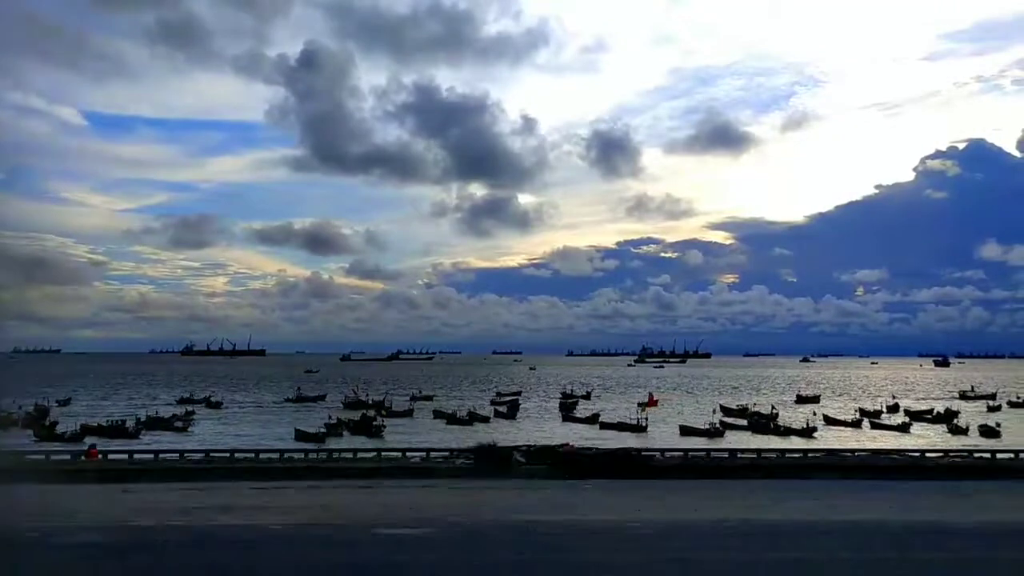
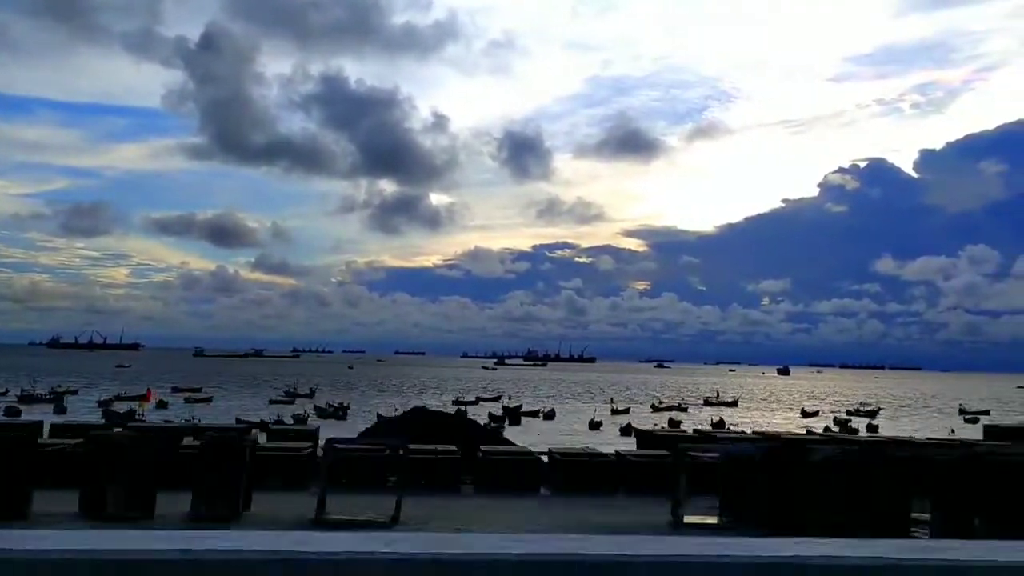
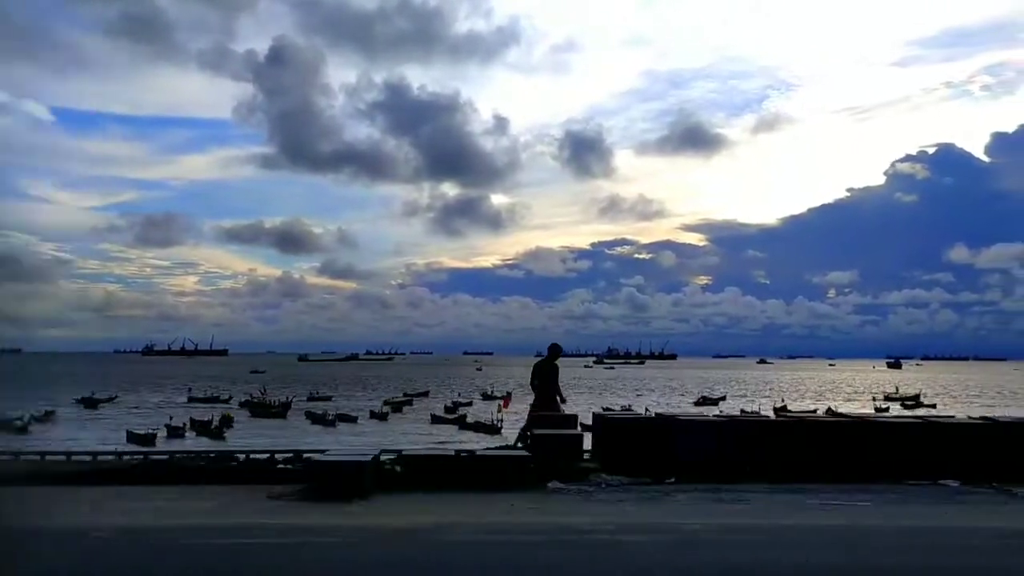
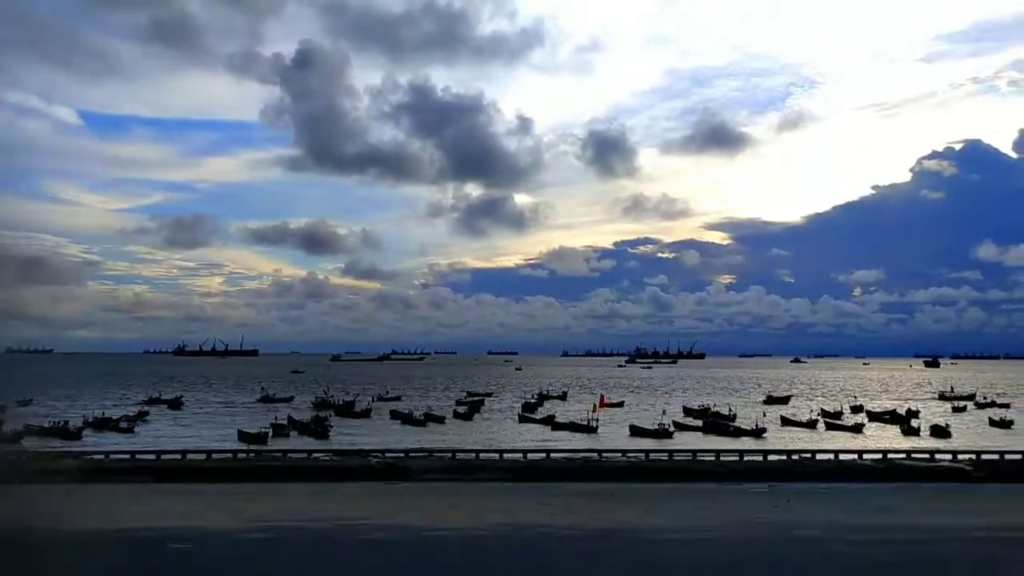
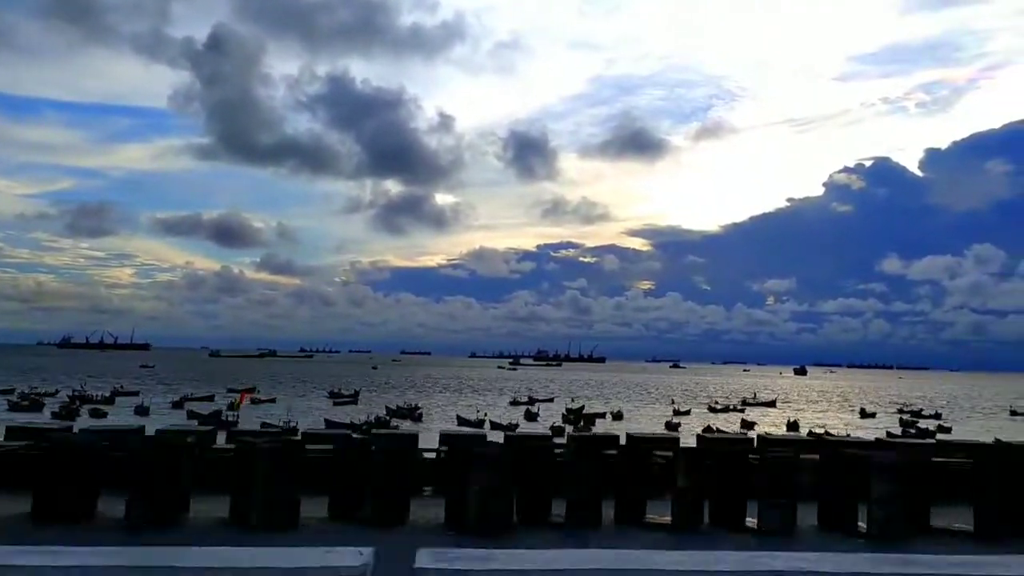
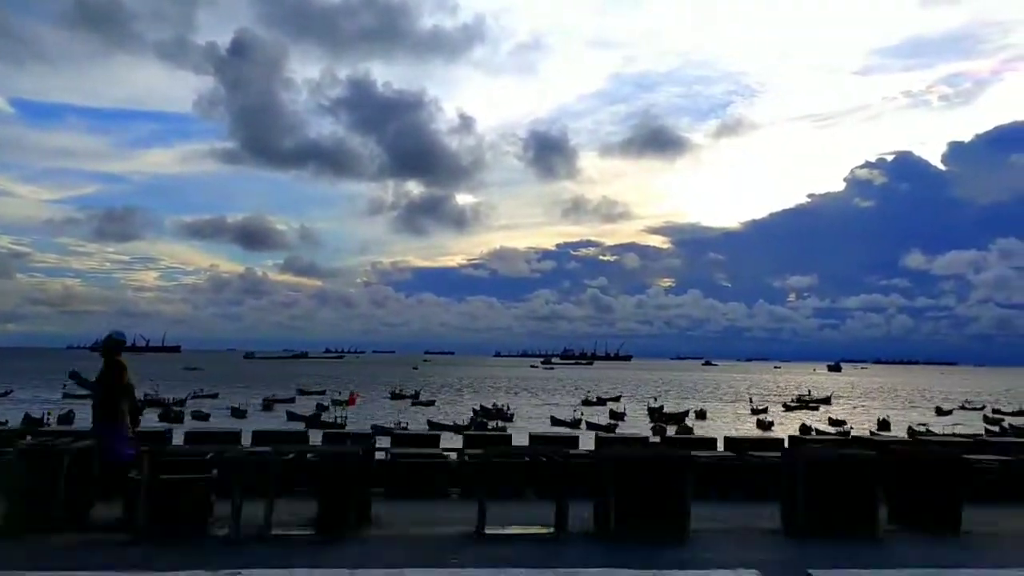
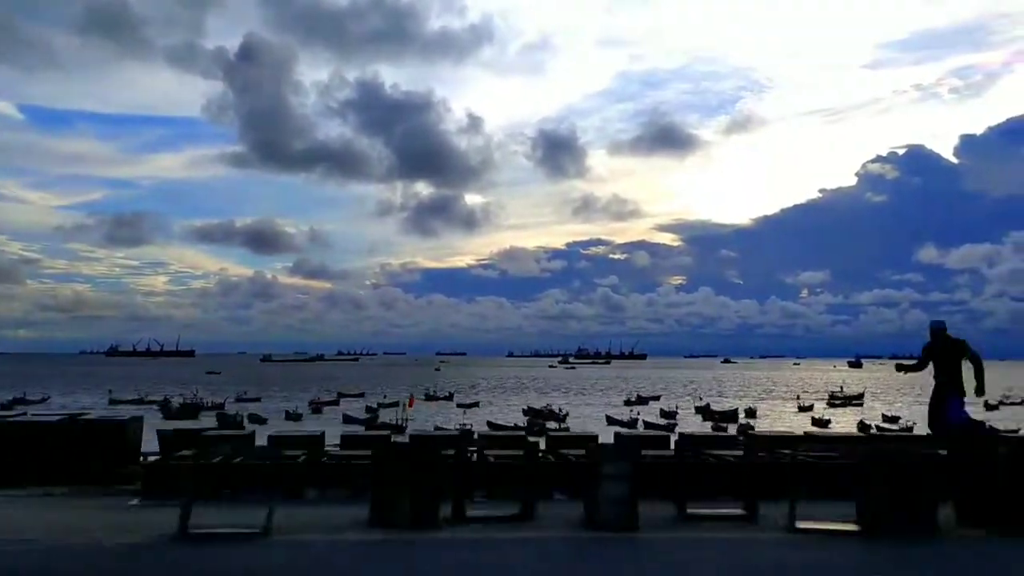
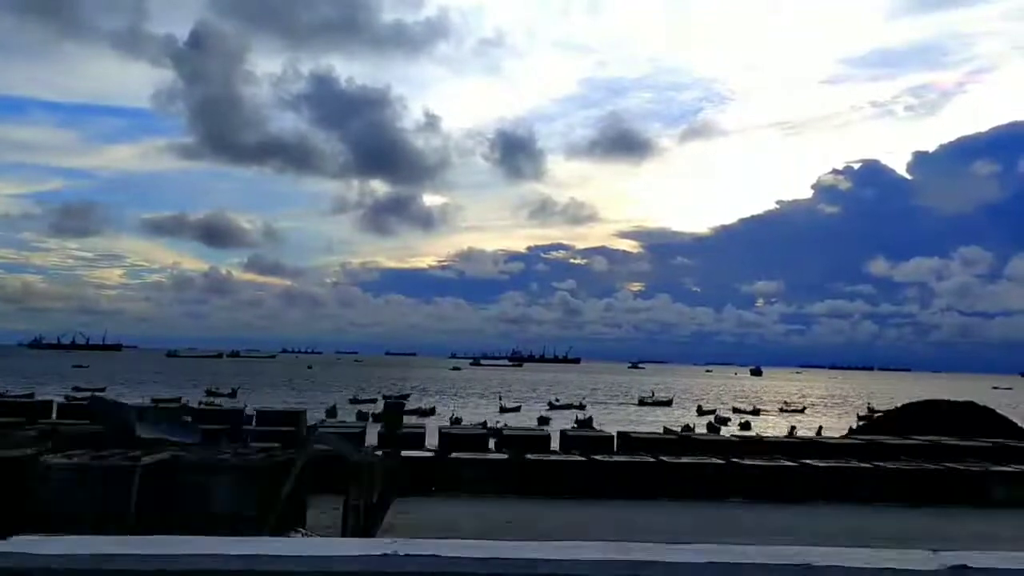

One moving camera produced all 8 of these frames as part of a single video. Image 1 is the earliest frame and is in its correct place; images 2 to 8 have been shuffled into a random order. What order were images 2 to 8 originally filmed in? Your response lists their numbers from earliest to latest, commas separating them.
4, 3, 7, 6, 5, 2, 8
